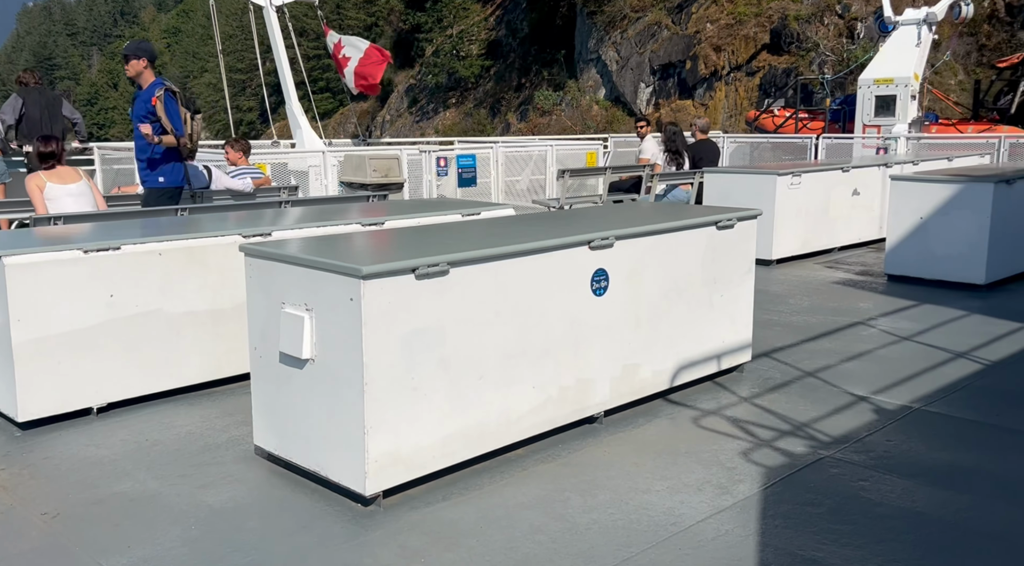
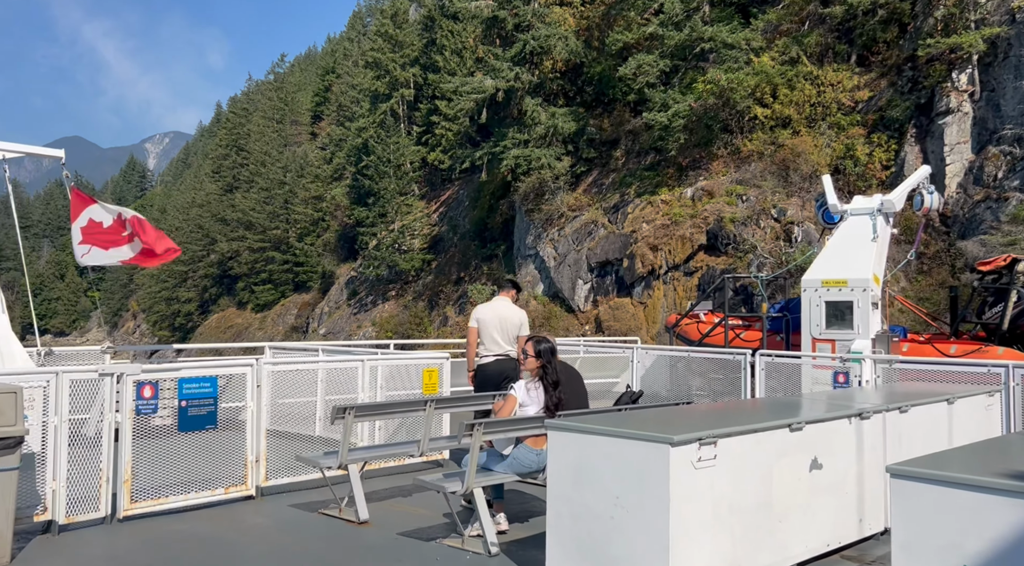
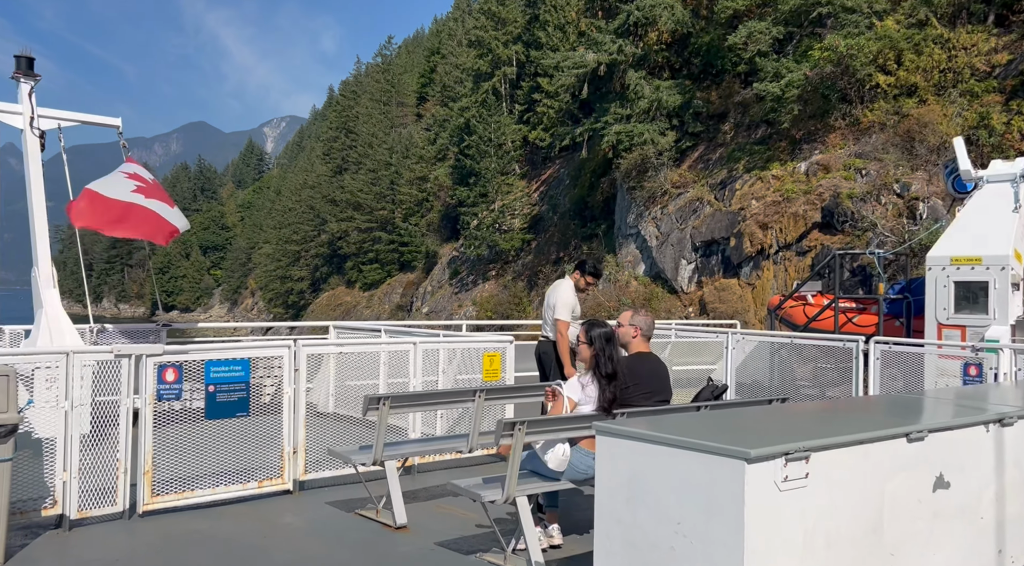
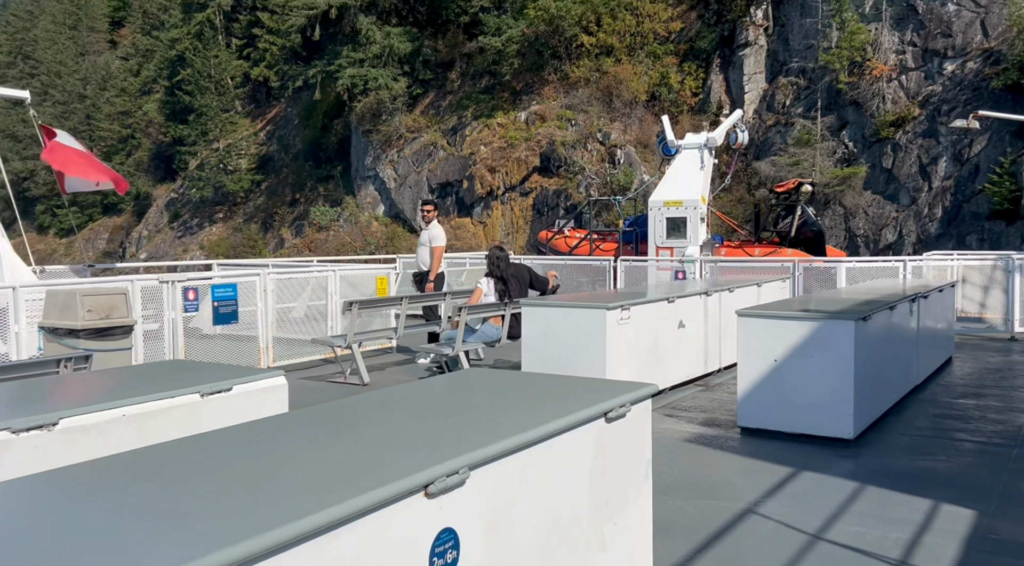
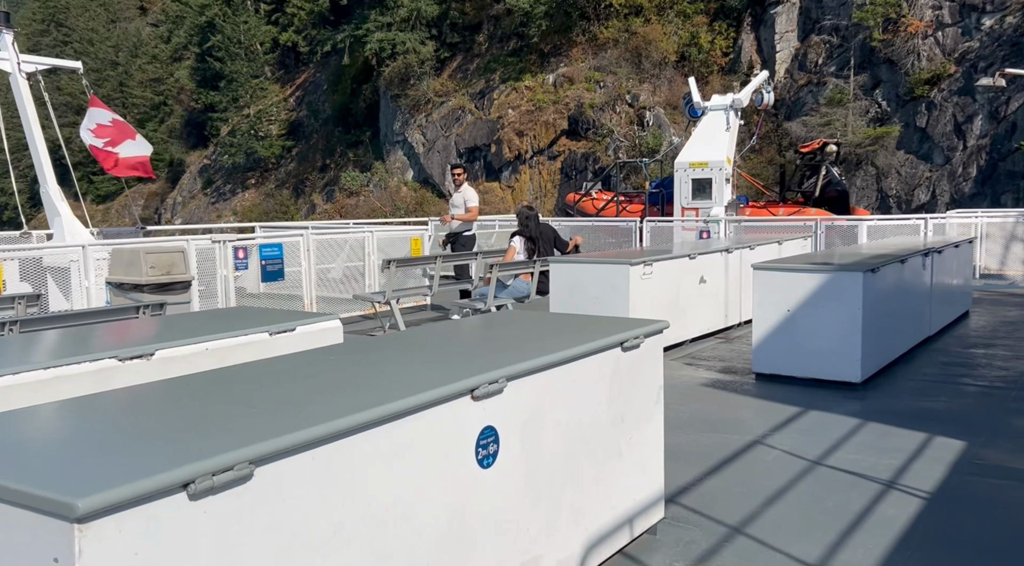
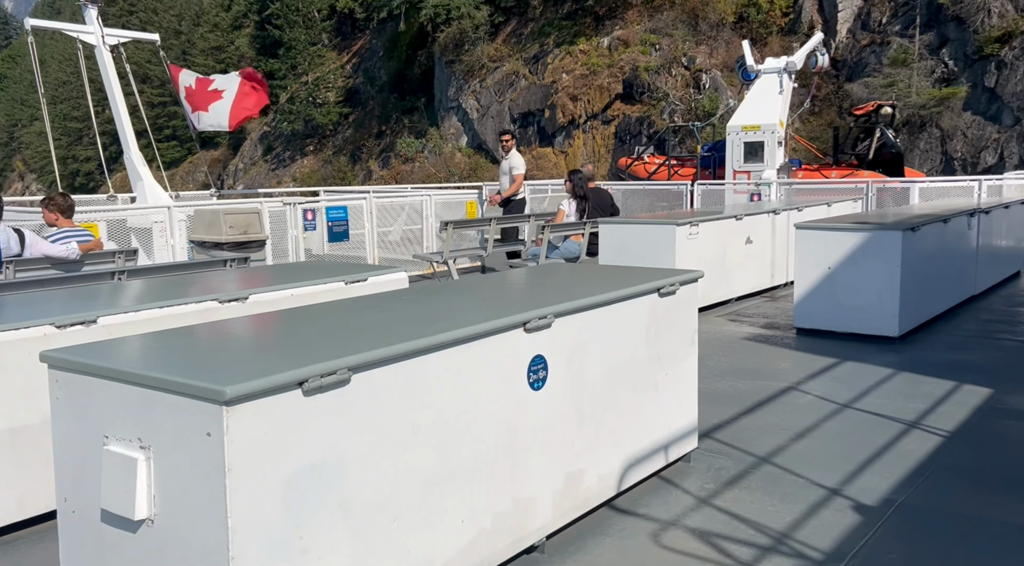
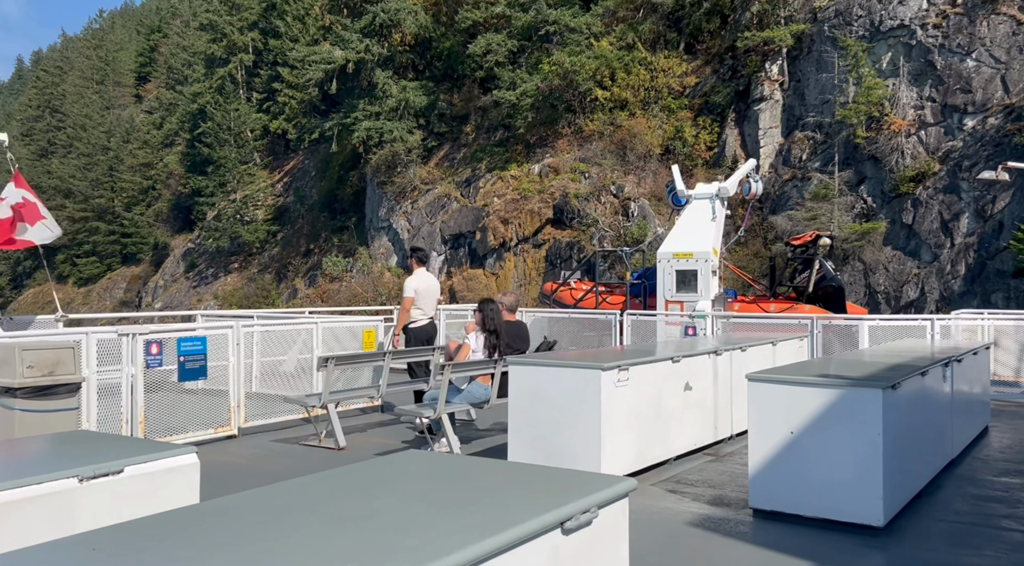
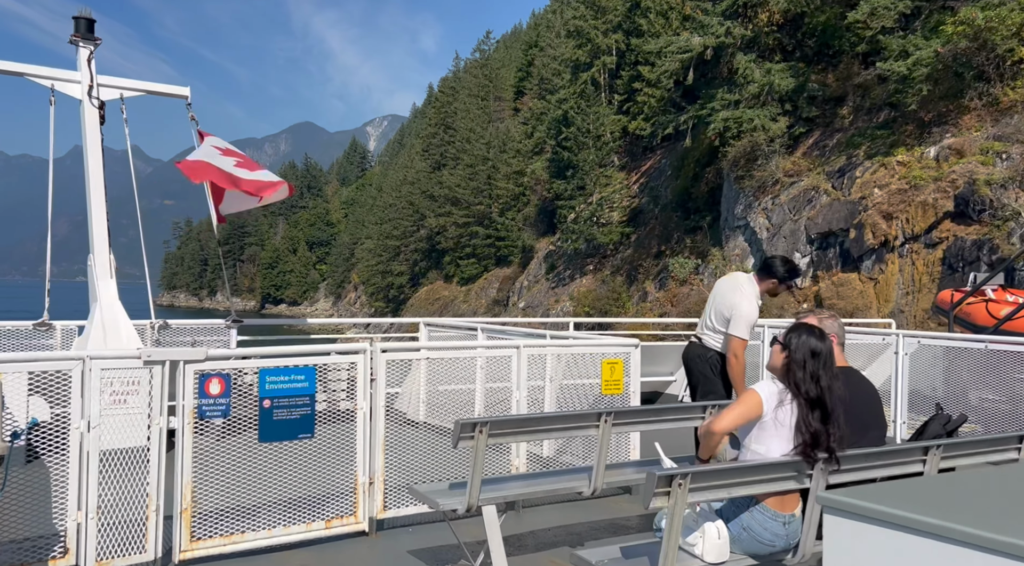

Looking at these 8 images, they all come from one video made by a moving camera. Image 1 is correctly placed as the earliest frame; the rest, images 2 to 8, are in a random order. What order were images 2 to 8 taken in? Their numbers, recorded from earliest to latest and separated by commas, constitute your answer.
6, 5, 4, 7, 2, 3, 8
